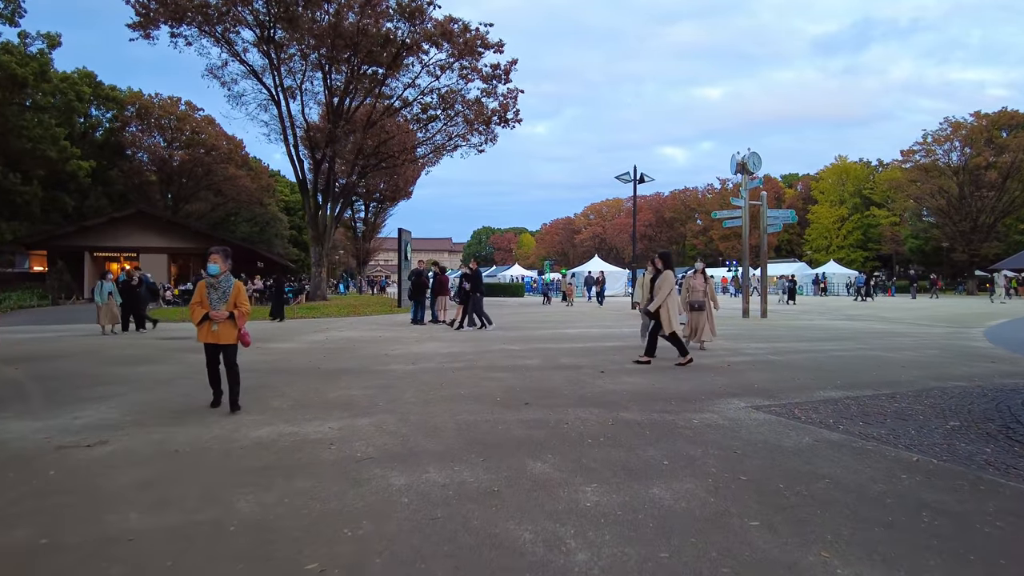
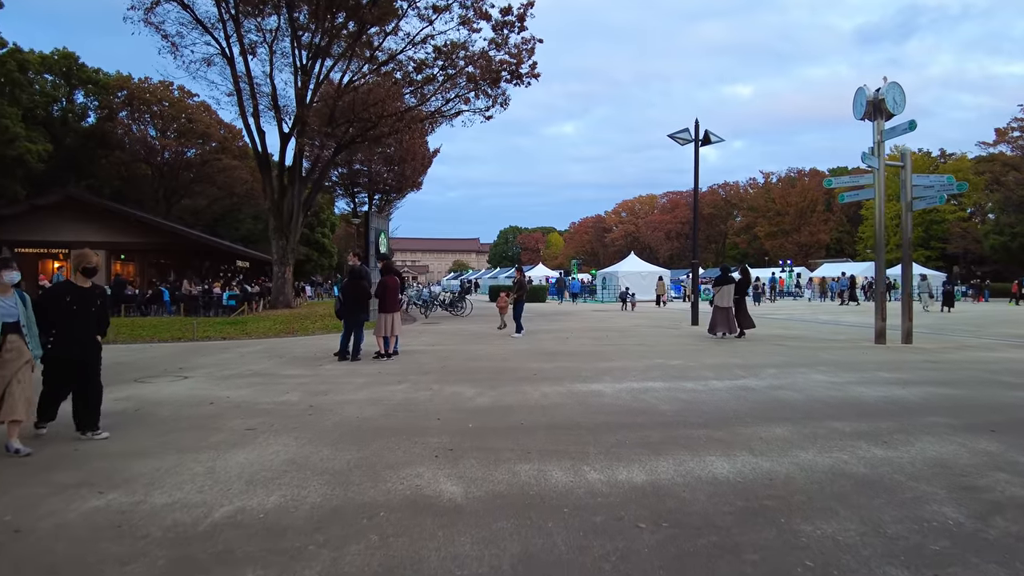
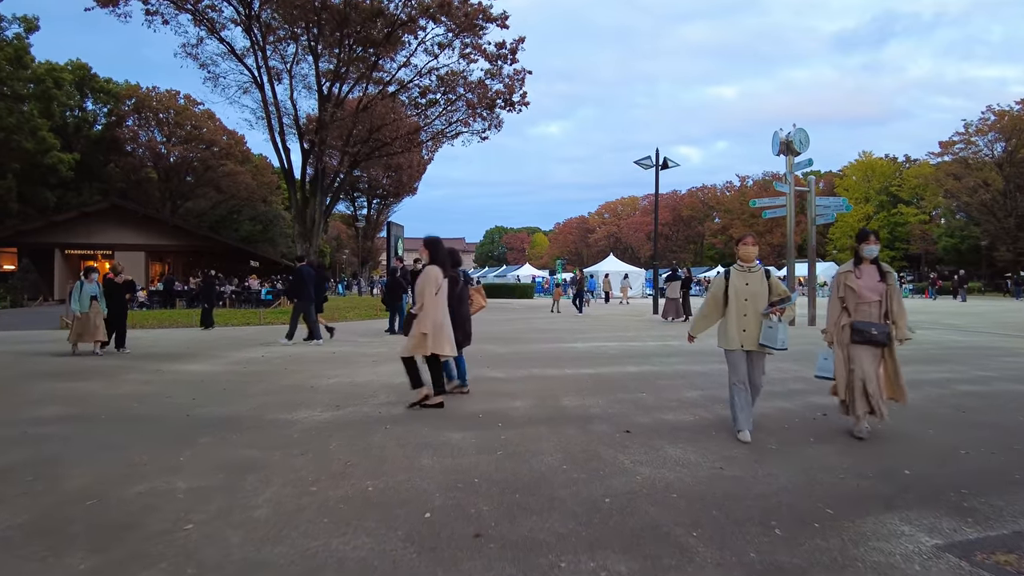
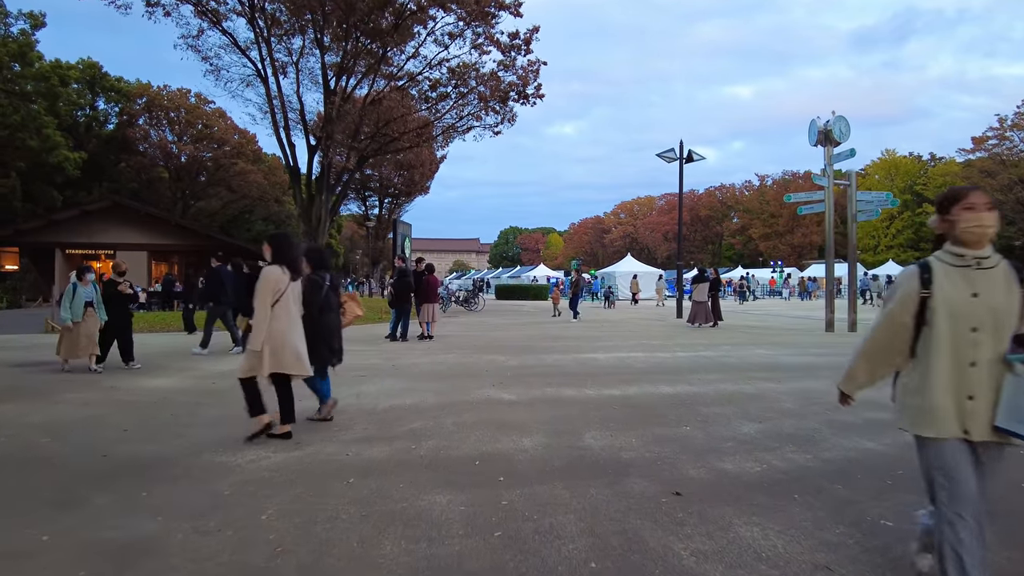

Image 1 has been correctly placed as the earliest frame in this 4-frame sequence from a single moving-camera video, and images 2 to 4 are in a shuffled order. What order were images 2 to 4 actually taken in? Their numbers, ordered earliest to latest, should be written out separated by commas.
3, 4, 2
